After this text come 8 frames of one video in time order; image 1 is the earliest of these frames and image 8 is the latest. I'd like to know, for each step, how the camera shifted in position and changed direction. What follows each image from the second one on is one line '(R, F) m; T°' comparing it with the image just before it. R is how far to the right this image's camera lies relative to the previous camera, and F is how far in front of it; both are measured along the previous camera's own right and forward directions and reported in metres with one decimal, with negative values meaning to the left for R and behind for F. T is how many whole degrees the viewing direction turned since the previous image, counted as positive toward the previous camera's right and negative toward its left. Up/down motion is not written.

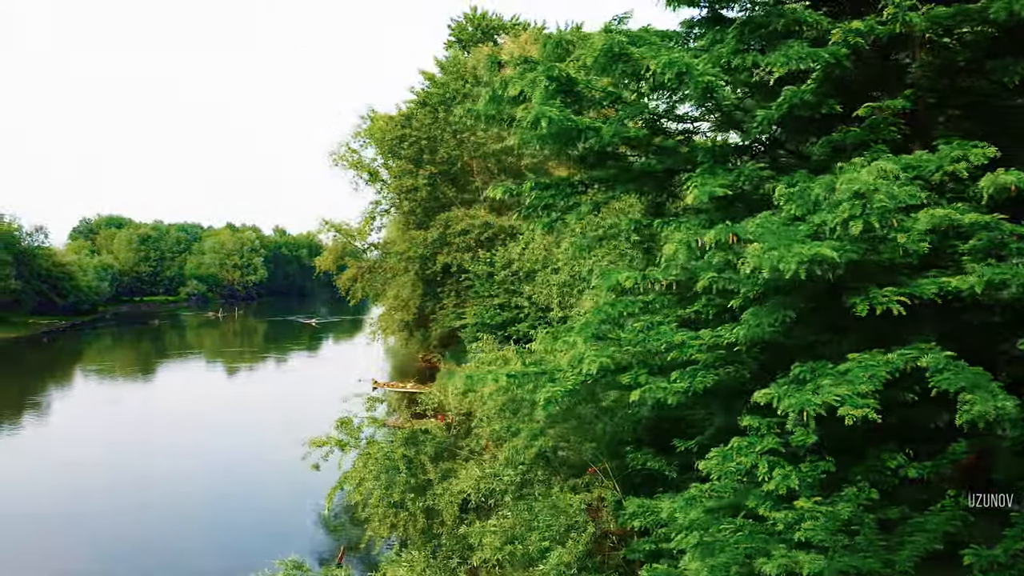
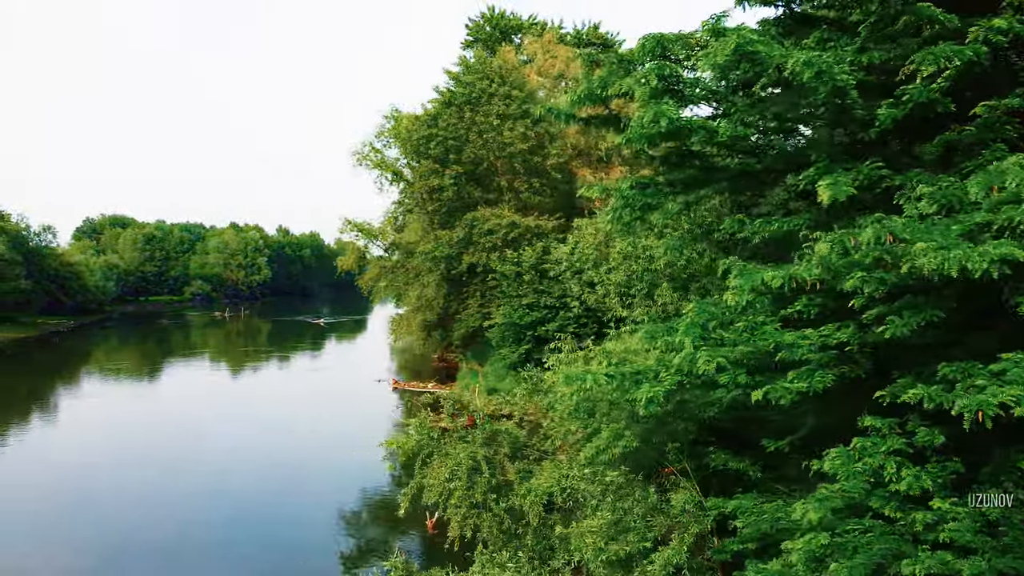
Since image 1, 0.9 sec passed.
(-1.0, 0.0) m; 0°
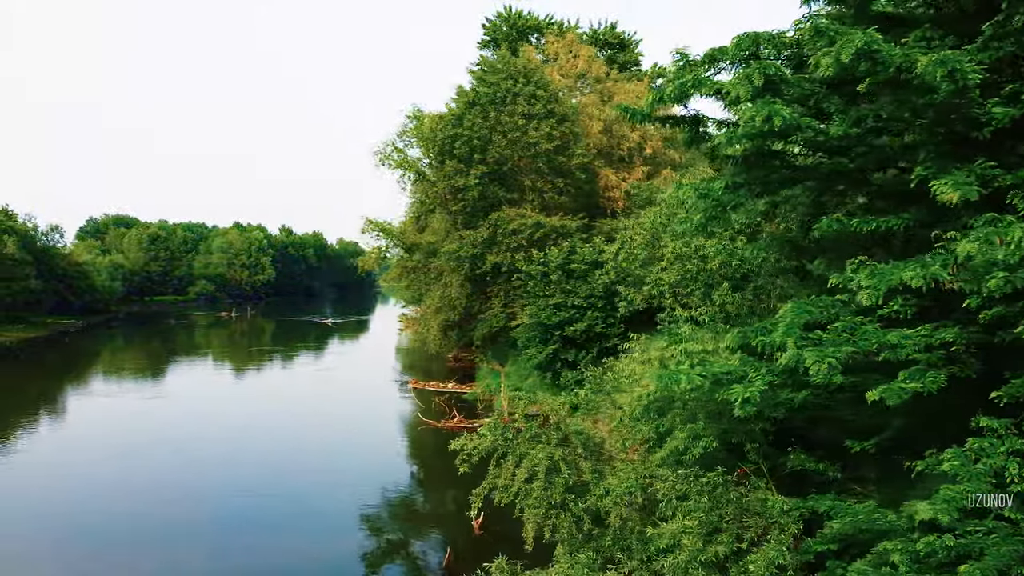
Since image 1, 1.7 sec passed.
(-1.0, 0.0) m; 0°
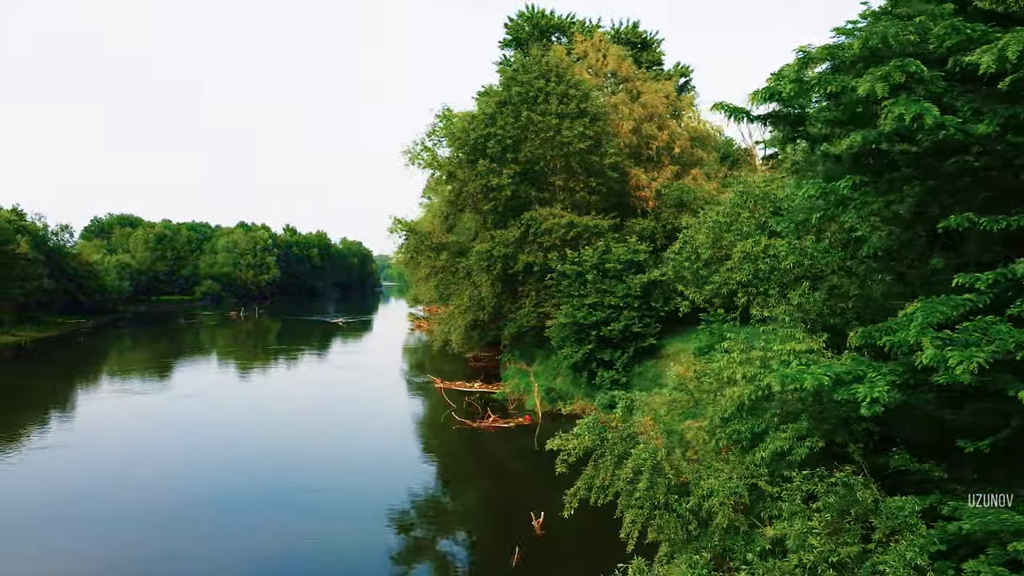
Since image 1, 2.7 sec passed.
(-1.3, 0.0) m; 0°
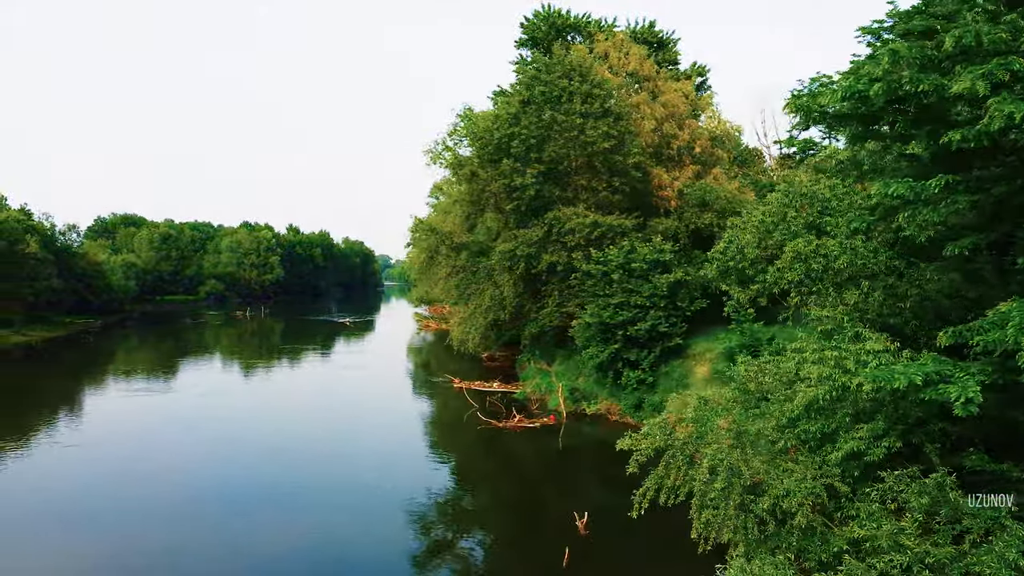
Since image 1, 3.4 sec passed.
(-0.9, 0.0) m; 0°
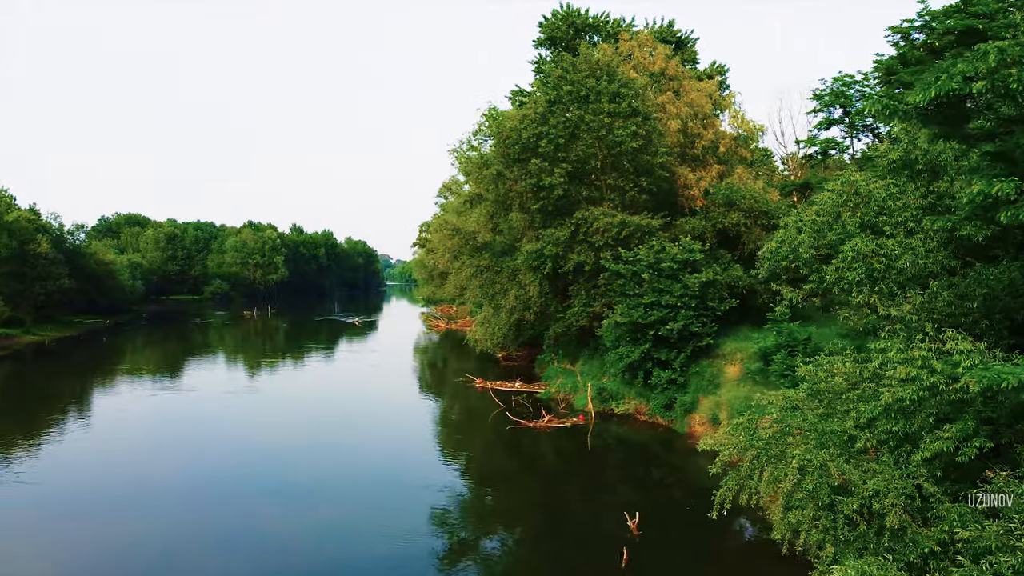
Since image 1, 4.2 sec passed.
(-1.1, 0.0) m; 0°
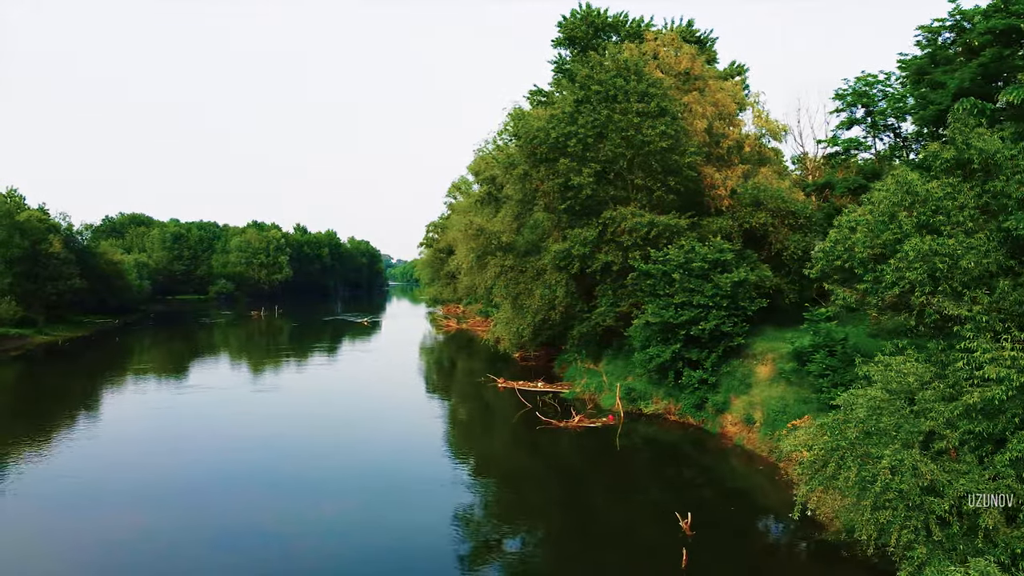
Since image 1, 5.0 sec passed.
(-1.1, 0.0) m; 0°
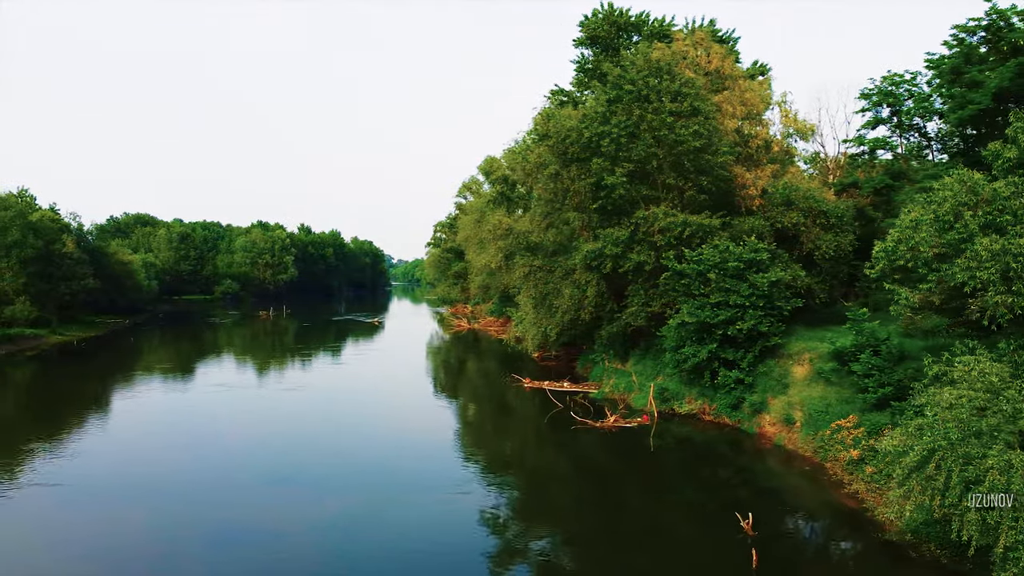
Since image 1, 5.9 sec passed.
(-1.3, 0.0) m; 0°
